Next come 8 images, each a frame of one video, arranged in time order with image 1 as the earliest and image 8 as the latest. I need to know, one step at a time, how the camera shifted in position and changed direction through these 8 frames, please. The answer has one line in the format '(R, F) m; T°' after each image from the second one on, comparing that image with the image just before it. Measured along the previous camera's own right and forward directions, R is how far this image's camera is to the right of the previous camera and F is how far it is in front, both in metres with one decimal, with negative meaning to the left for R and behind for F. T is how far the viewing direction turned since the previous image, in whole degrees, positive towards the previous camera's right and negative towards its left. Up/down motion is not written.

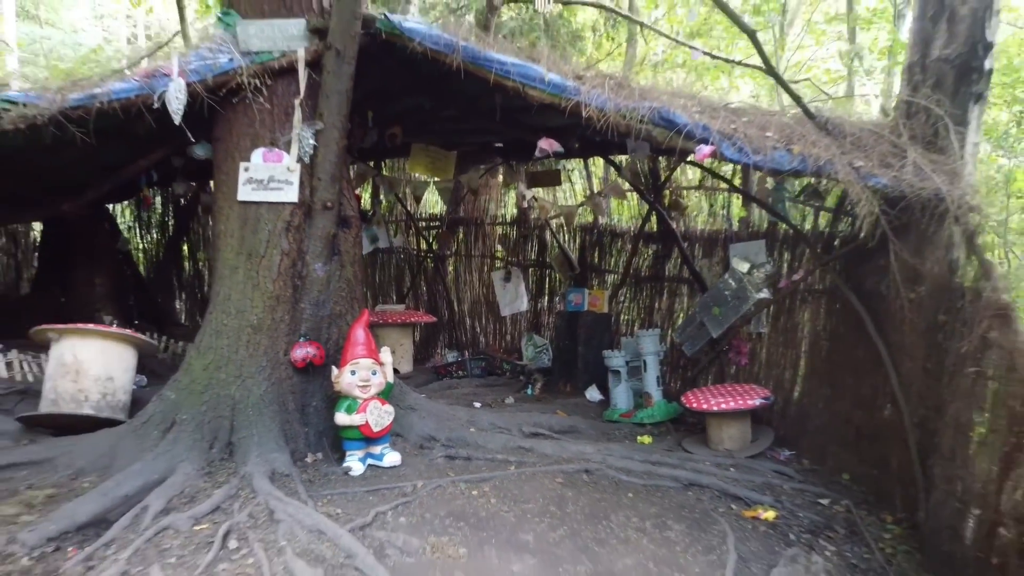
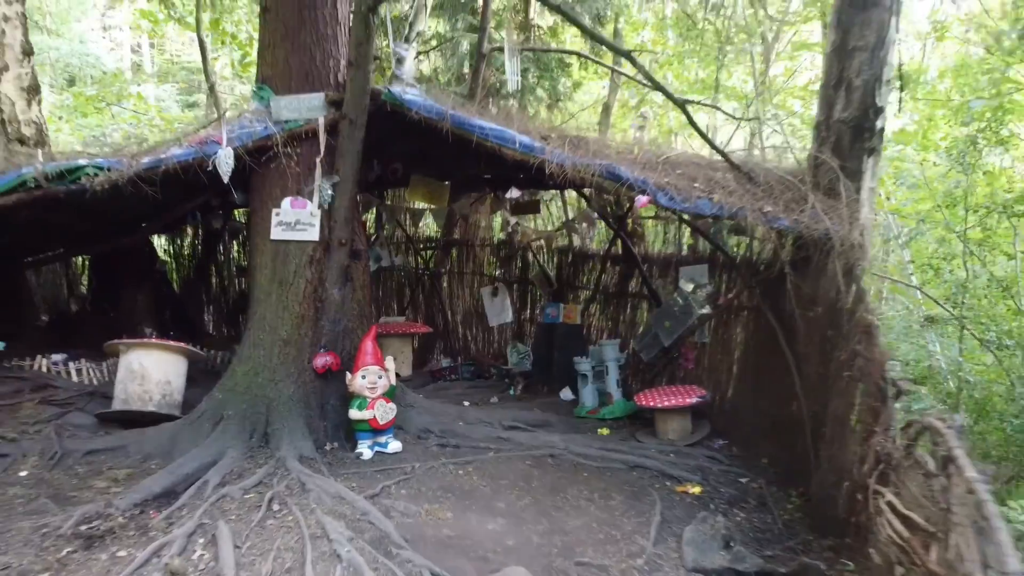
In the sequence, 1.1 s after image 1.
(+0.1, -0.8) m; 0°
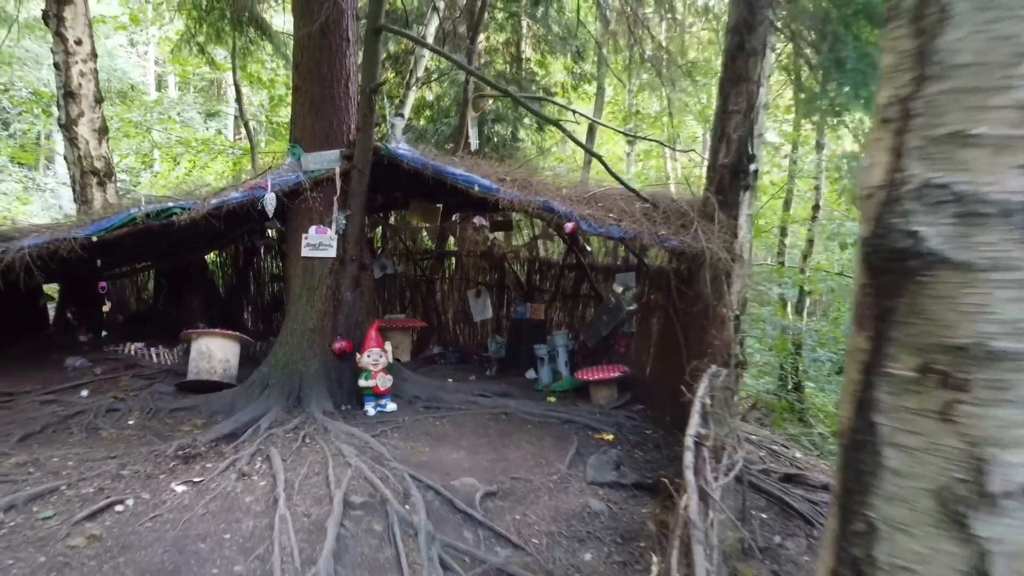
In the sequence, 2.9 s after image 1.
(+0.4, -1.4) m; -1°
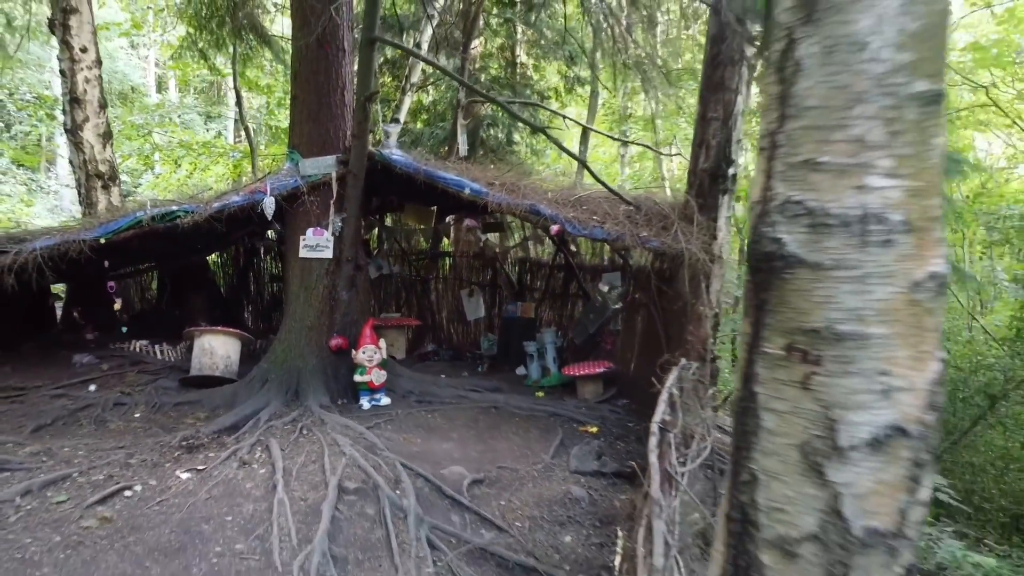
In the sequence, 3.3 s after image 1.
(+0.1, -0.2) m; 0°
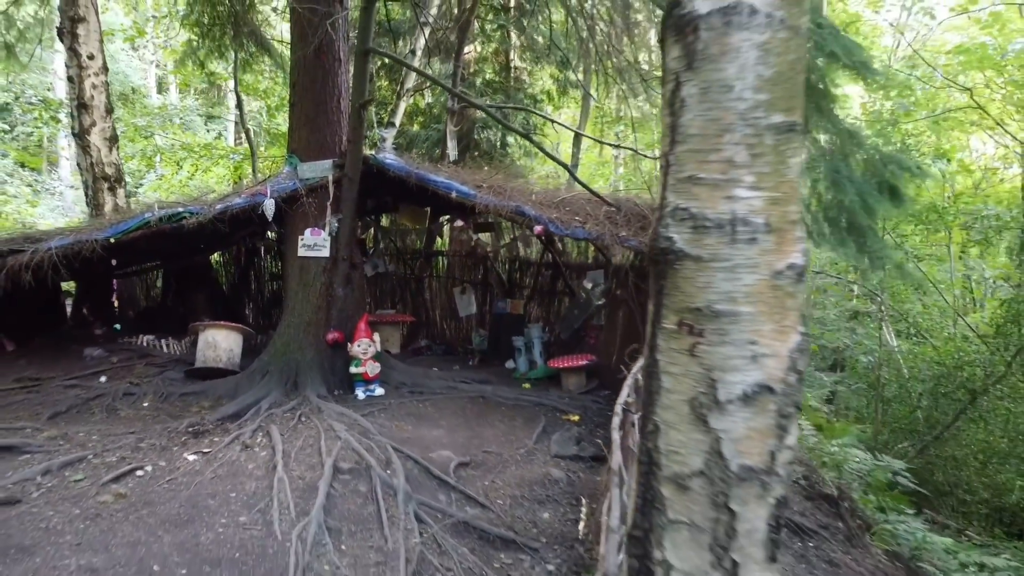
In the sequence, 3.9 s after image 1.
(+0.1, -0.3) m; 0°
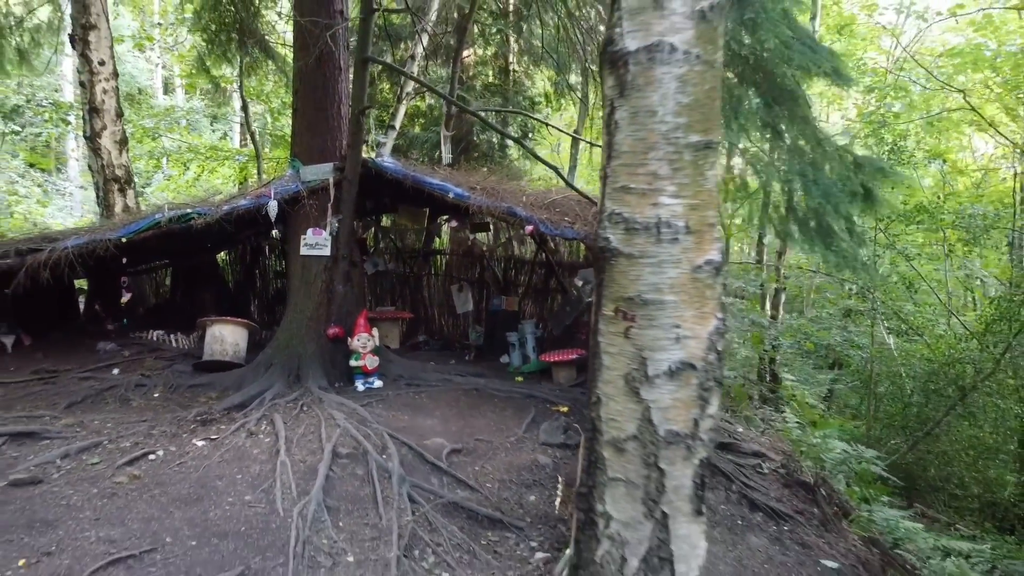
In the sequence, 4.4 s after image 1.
(+0.1, -0.3) m; 0°
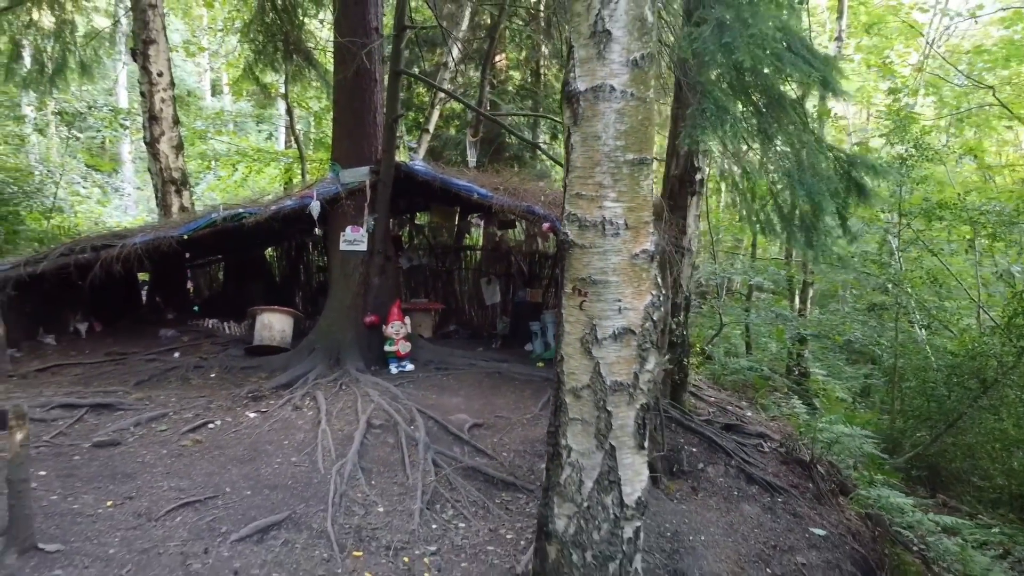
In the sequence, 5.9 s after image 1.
(+0.2, -0.6) m; -3°
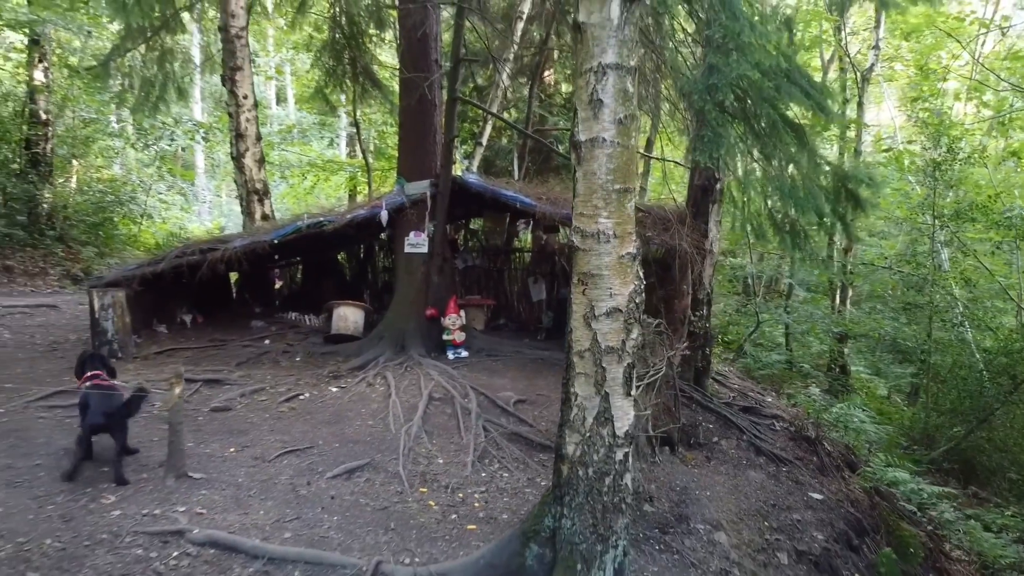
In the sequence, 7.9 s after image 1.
(+0.2, -1.0) m; -5°
